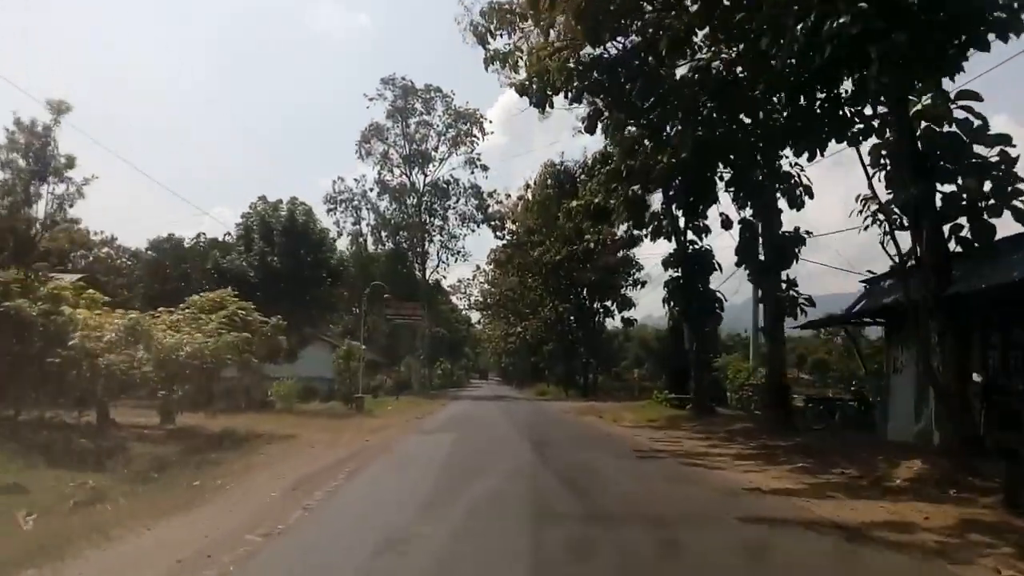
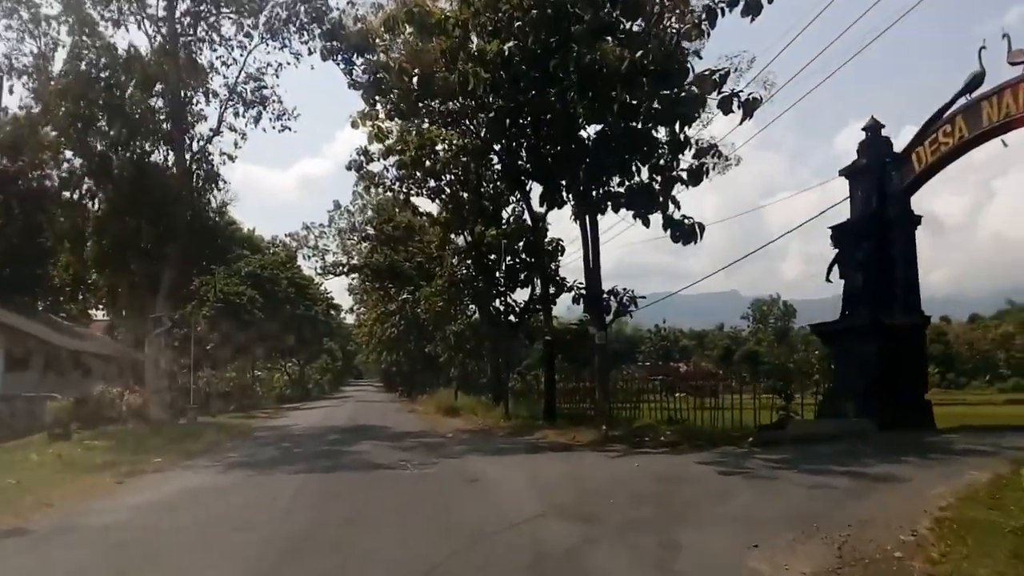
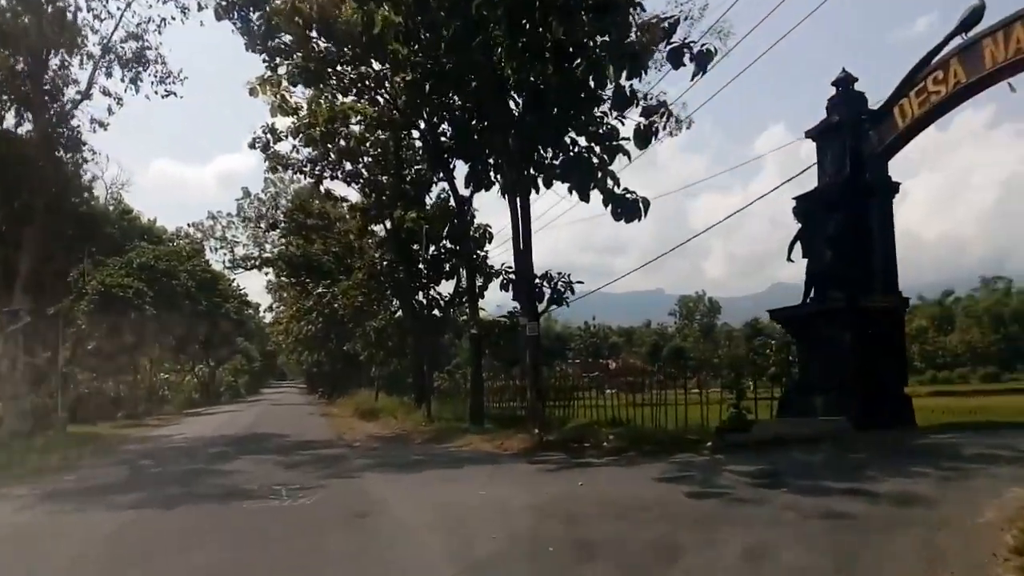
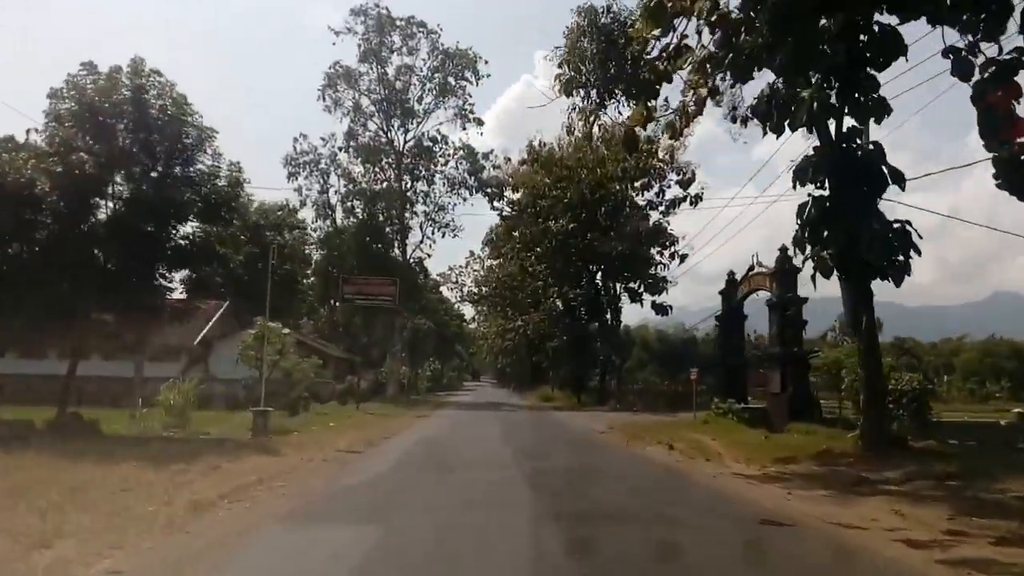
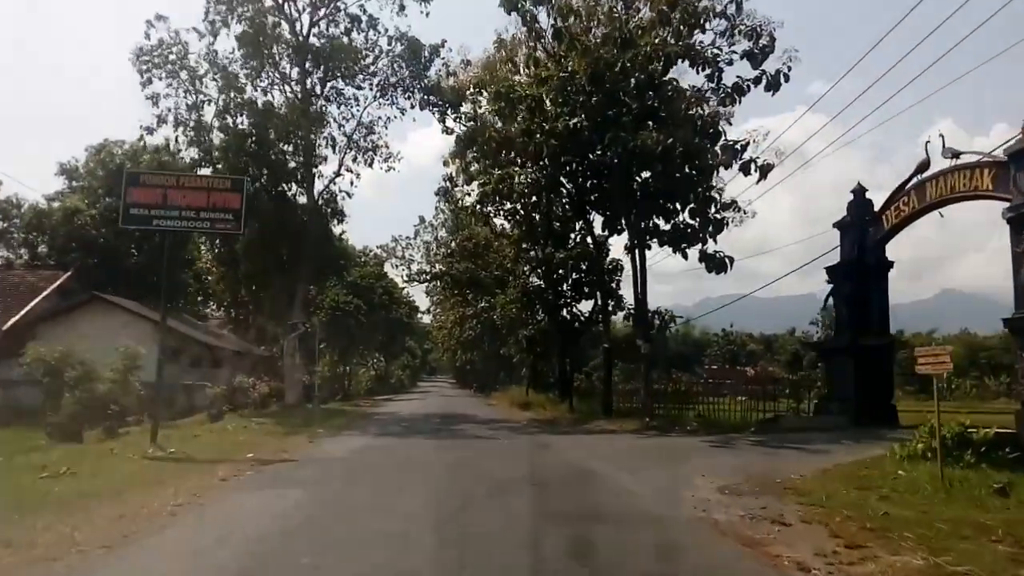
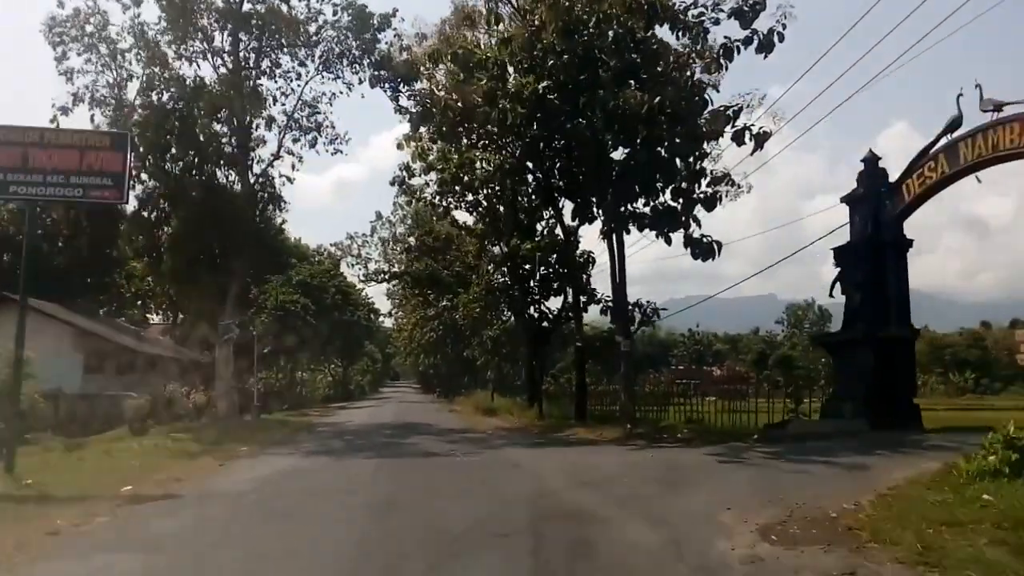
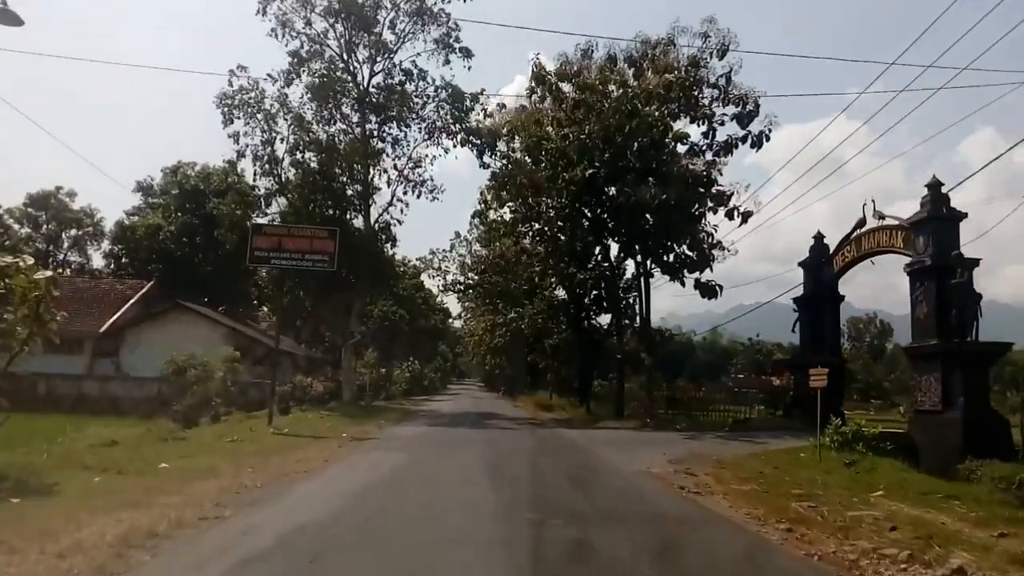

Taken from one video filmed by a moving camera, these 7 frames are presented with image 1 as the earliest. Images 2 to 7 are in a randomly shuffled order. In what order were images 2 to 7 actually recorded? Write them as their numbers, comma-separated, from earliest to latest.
4, 7, 5, 6, 2, 3
